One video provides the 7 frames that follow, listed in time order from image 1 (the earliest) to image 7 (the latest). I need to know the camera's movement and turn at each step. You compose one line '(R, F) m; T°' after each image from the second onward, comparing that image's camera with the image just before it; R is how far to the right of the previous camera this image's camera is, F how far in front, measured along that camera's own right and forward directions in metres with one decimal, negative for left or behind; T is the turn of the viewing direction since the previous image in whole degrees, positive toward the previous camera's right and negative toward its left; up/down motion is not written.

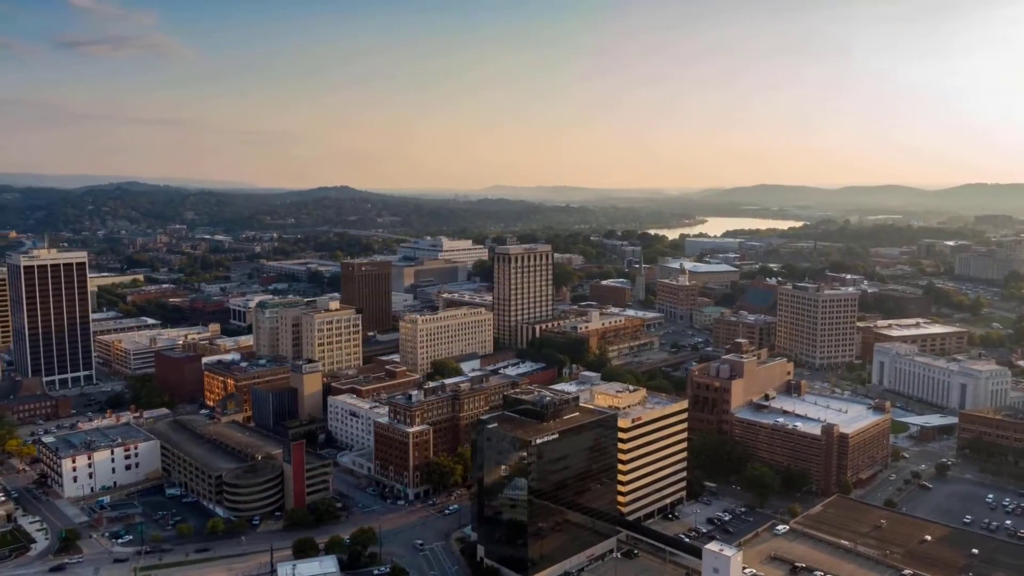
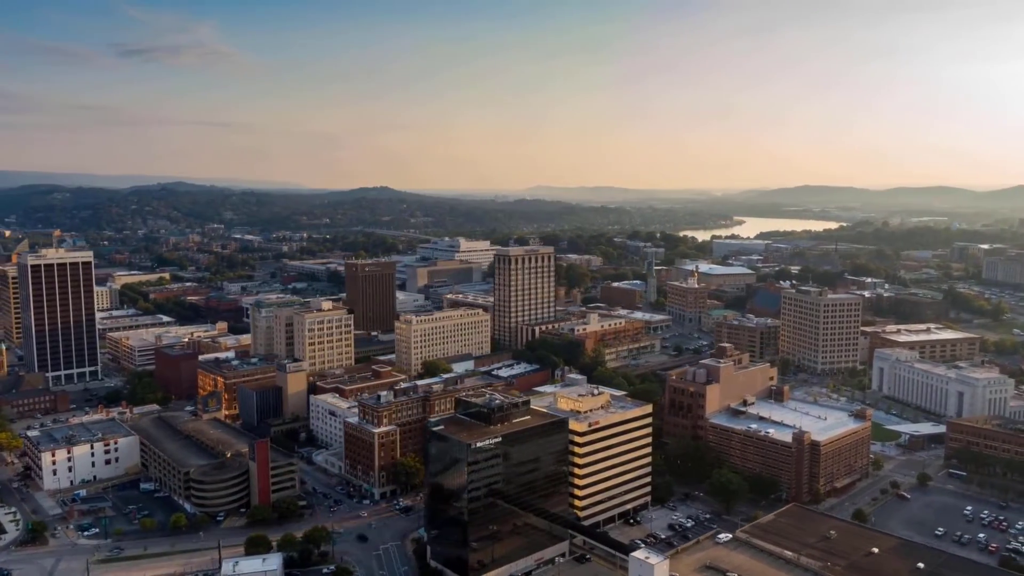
(+4.0, +0.2) m; -3°
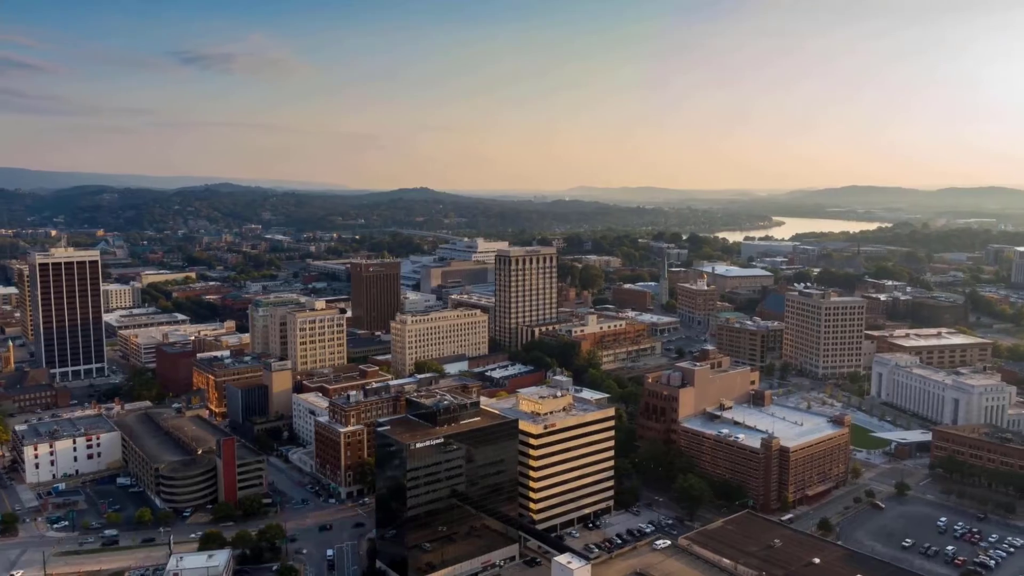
(+4.1, +0.2) m; -3°
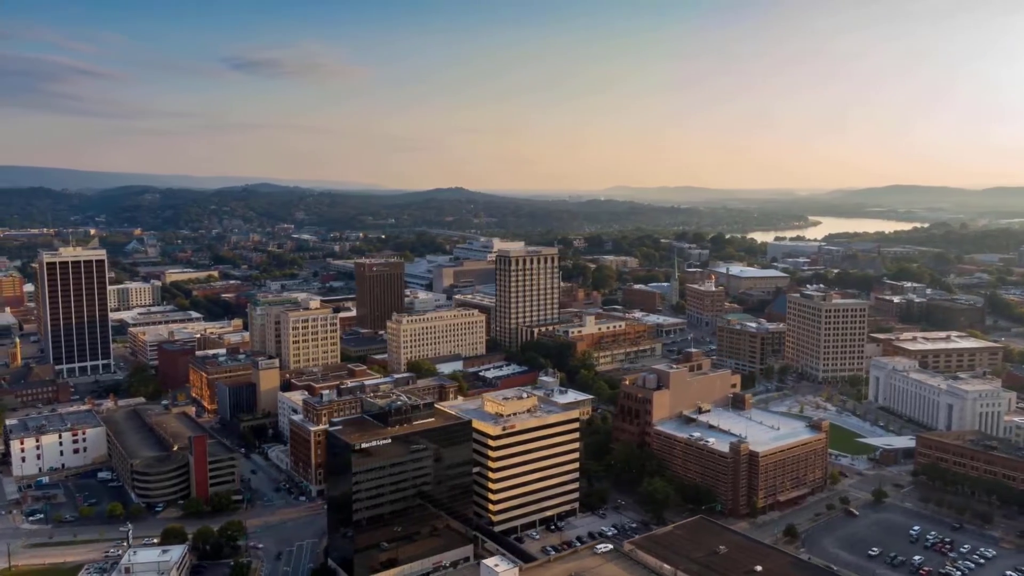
(+3.7, +0.2) m; -3°
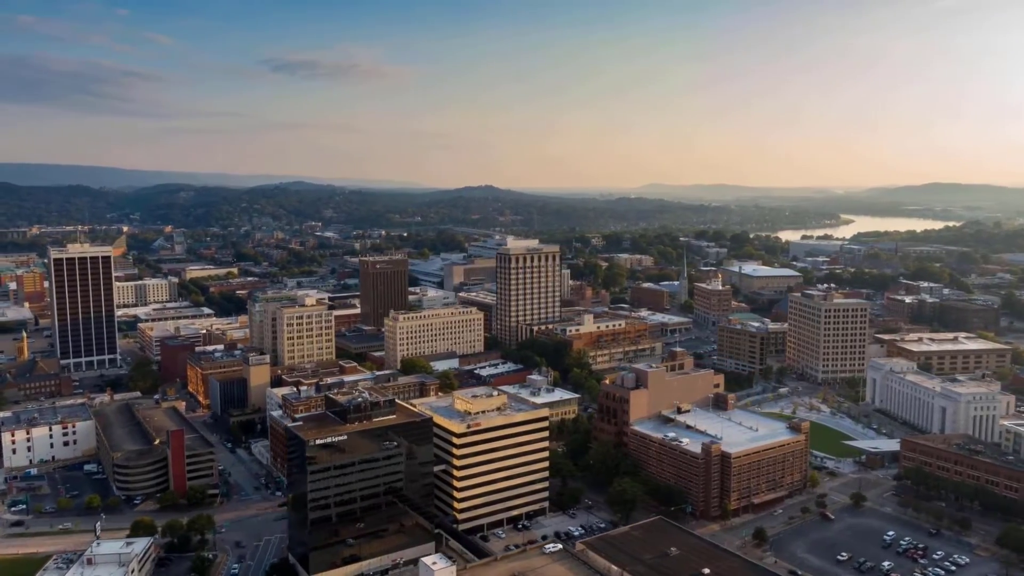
(+3.1, +0.2) m; -2°
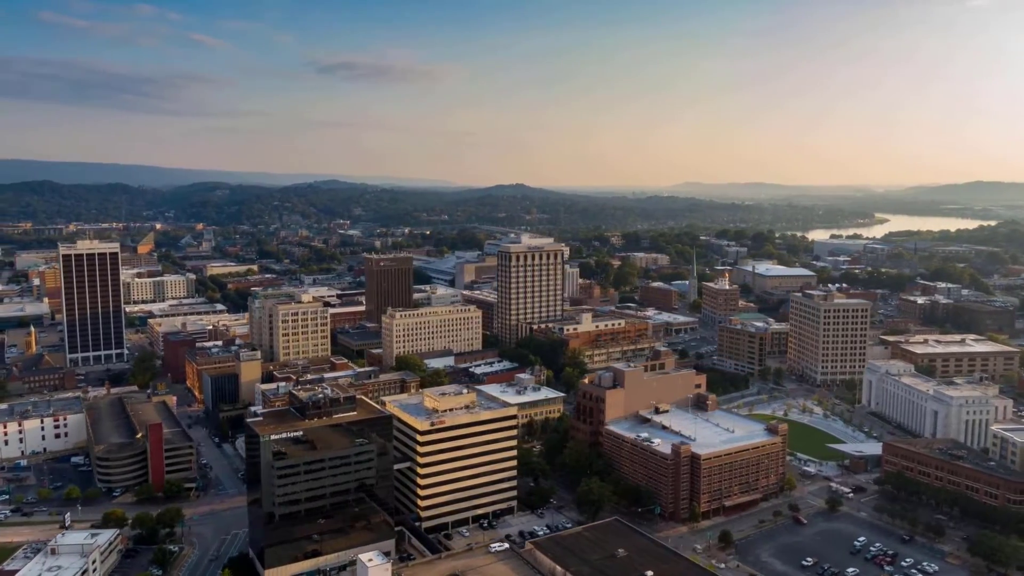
(+3.3, +0.2) m; -2°
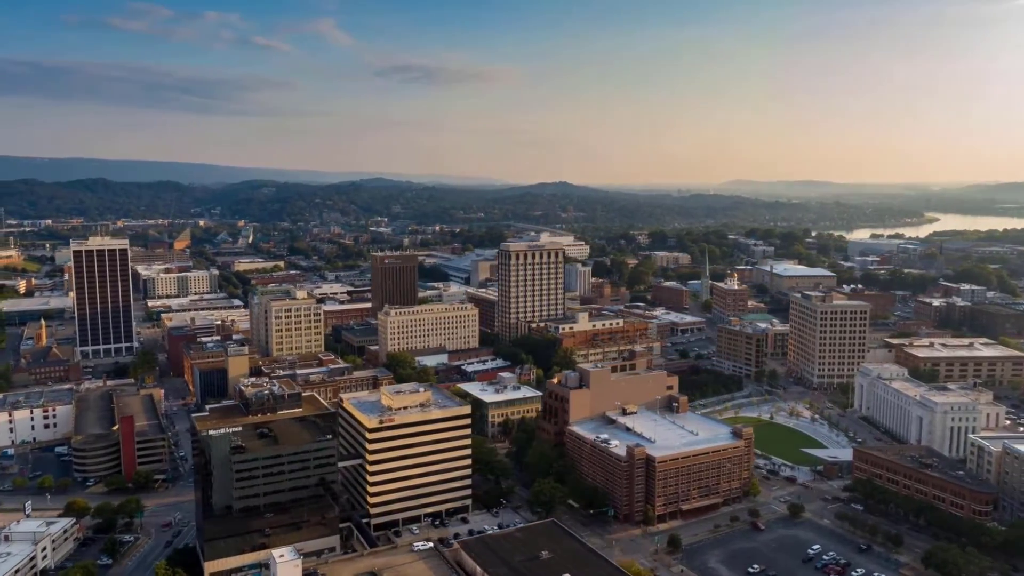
(+4.5, +0.3) m; -3°
